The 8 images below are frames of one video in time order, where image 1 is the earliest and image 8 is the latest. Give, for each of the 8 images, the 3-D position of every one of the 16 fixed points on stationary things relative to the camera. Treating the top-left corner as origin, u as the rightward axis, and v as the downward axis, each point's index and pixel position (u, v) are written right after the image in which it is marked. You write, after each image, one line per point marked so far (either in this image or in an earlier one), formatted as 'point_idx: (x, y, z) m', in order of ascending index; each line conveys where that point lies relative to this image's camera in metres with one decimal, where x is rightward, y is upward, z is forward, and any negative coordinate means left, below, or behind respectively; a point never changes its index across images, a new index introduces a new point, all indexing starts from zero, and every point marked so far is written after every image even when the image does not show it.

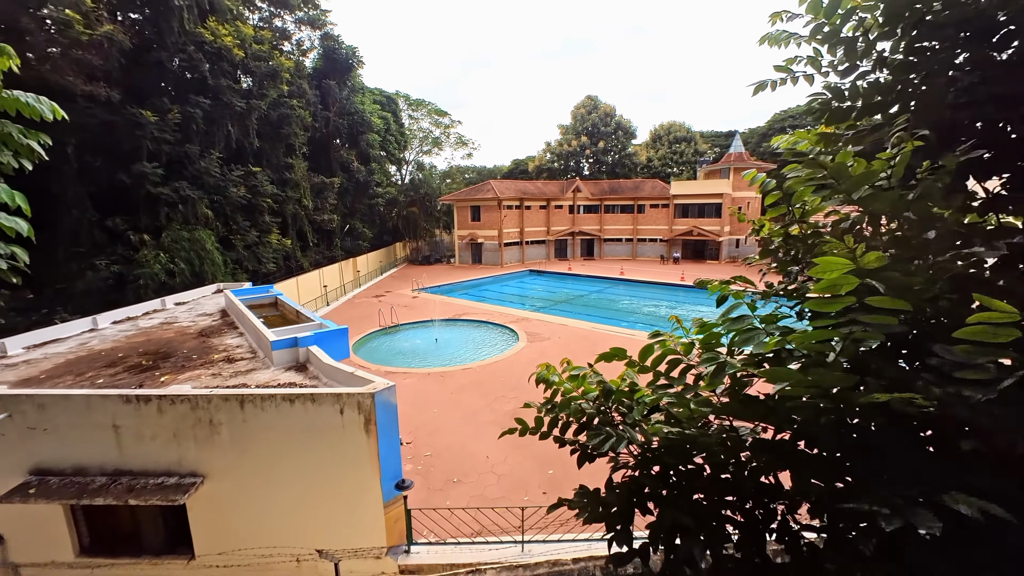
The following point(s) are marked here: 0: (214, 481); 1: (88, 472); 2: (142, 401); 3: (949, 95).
0: (-2.5, -1.6, +3.8) m
1: (-3.6, -1.5, +3.9) m
2: (-3.0, -0.9, +3.7) m
3: (+1.2, +0.5, +1.2) m
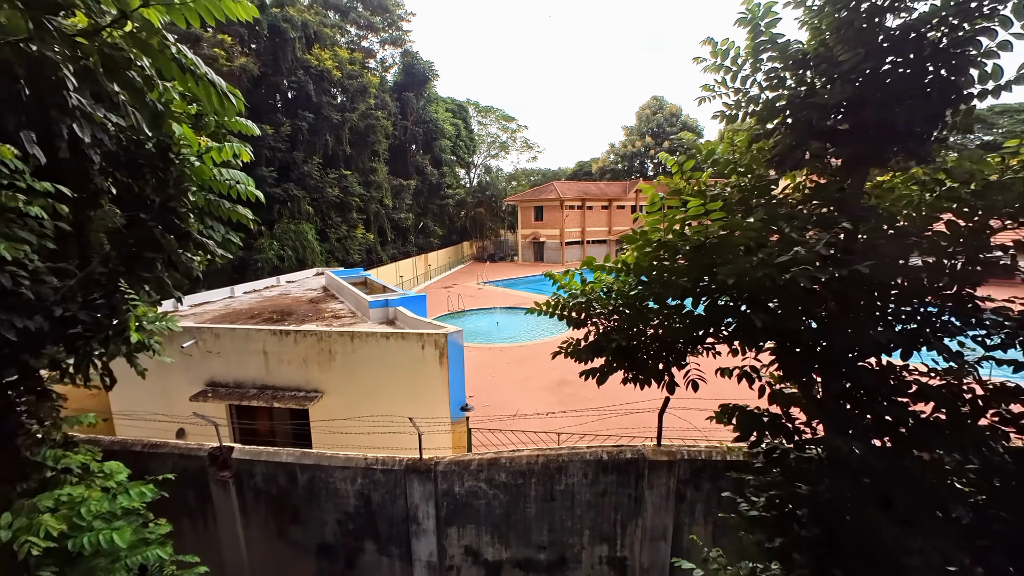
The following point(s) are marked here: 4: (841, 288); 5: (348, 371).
0: (-2.1, -1.2, +5.2) m
1: (-3.2, -1.1, +5.4) m
2: (-2.5, -0.5, +5.1) m
3: (+1.3, +0.8, +2.1) m
4: (+1.4, 0.0, +2.0) m
5: (-1.8, -0.9, +5.1) m
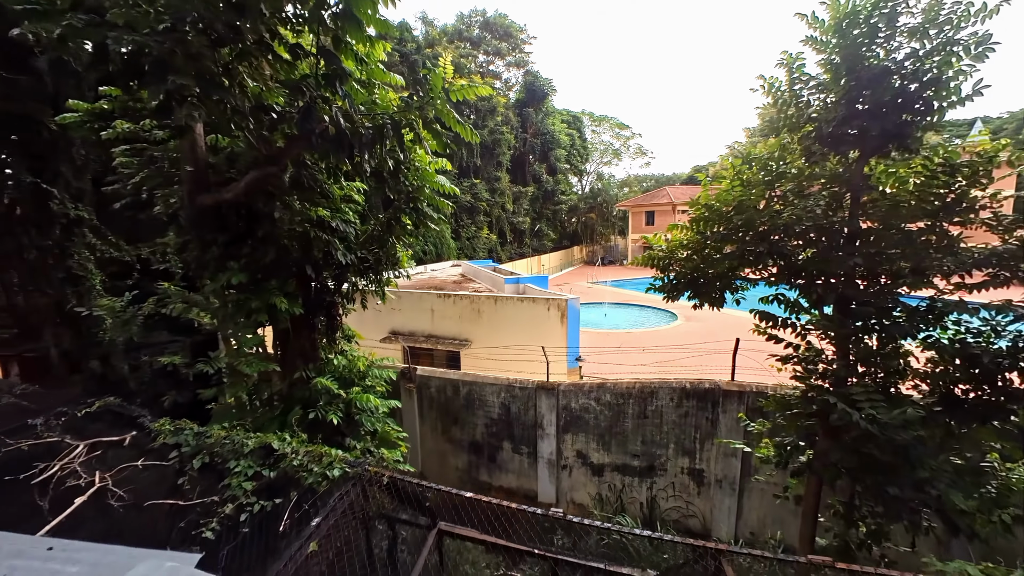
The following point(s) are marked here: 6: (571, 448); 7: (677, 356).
0: (-0.5, -0.8, +6.9) m
1: (-1.5, -0.7, +7.4) m
2: (-1.0, -0.1, +7.0) m
3: (+2.1, +1.2, +3.2) m
4: (+2.1, +0.3, +3.0) m
5: (-0.3, -0.6, +6.8) m
6: (+0.7, -1.8, +5.3) m
7: (+3.0, -1.2, +8.3) m
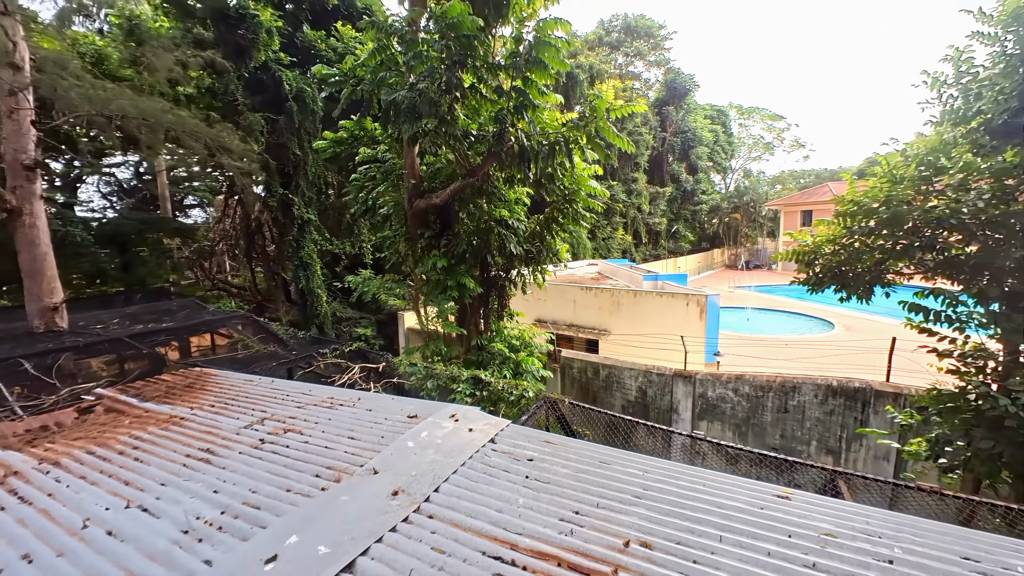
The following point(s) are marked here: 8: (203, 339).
0: (+1.7, -0.7, +7.5) m
1: (+0.8, -0.6, +8.2) m
2: (+1.3, 0.0, +7.6) m
3: (+3.2, +1.2, +3.2) m
4: (+3.2, +0.4, +2.9) m
5: (+1.9, -0.5, +7.3) m
6: (+2.4, -1.8, +5.6) m
7: (+5.4, -1.2, +7.9) m
8: (-3.3, -0.6, +4.8) m
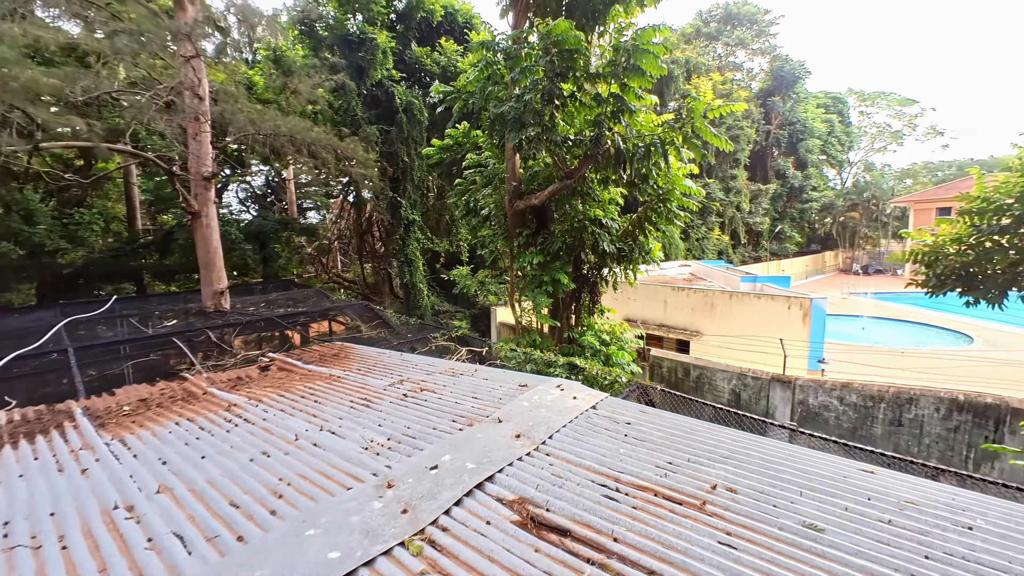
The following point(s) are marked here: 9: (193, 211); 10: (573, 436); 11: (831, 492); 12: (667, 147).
0: (+3.1, -0.7, +7.3) m
1: (+2.4, -0.6, +8.2) m
2: (+2.8, 0.0, +7.6) m
3: (+3.9, +1.2, +2.8) m
4: (+3.8, +0.3, +2.6) m
5: (+3.3, -0.5, +7.1) m
6: (+3.4, -1.8, +5.3) m
7: (+6.9, -1.3, +7.0) m
8: (-2.3, -0.4, +5.6) m
9: (-4.0, +1.0, +5.7) m
10: (+0.2, -0.6, +1.8) m
11: (+1.0, -0.6, +1.4) m
12: (+1.4, +1.3, +4.2) m
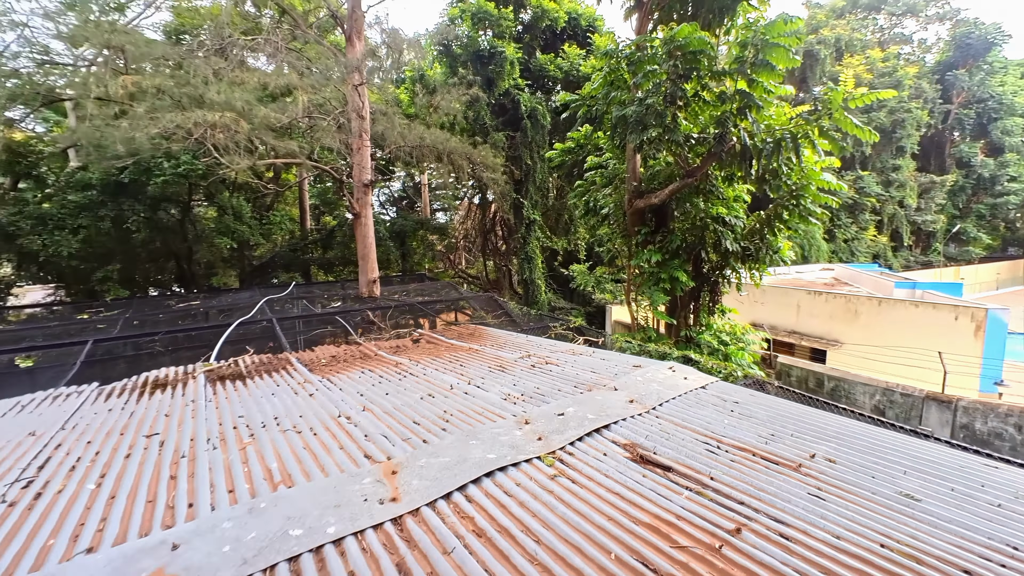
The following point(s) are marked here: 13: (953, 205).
0: (+4.9, -0.8, +6.7) m
1: (+4.4, -0.6, +7.7) m
2: (+4.6, -0.1, +7.0) m
3: (+4.6, +1.1, +2.1) m
4: (+4.4, +0.3, +1.9) m
5: (+5.0, -0.6, +6.4) m
6: (+4.7, -1.9, +4.7) m
7: (+8.4, -1.5, +5.4) m
8: (-0.8, -0.3, +6.4) m
9: (-2.3, +1.1, +6.8) m
10: (+0.7, -0.5, +2.0) m
11: (+1.4, -0.6, +1.5) m
12: (+2.6, +1.3, +4.1) m
13: (+18.1, +3.4, +19.0) m
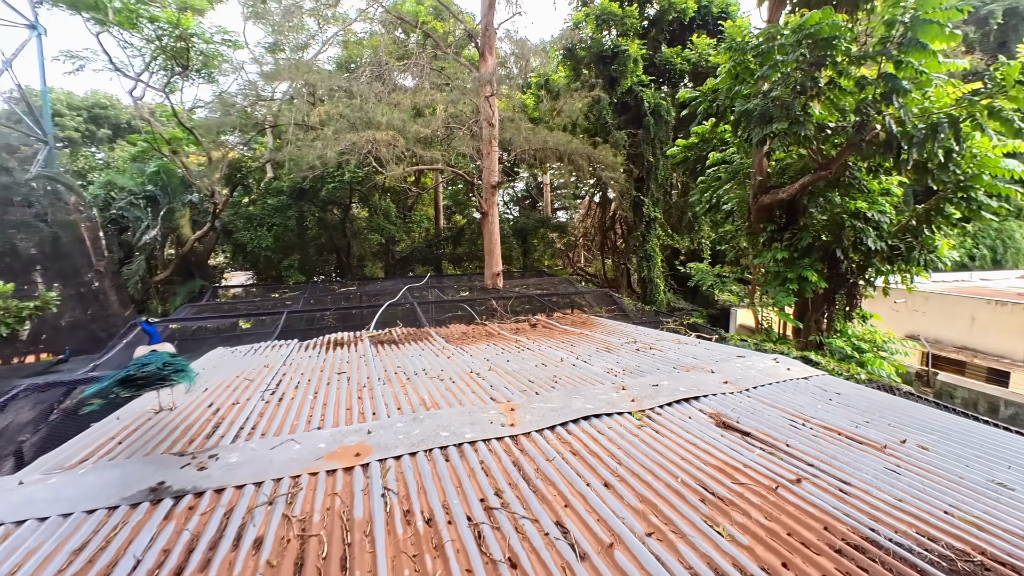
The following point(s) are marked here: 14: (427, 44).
0: (+6.4, -0.9, +5.6) m
1: (+6.2, -0.7, +6.6) m
2: (+6.3, -0.2, +5.9) m
3: (+5.0, +1.0, +1.2) m
4: (+4.8, +0.2, +1.1) m
5: (+6.4, -0.7, +5.3) m
6: (+5.6, -2.0, +3.7) m
7: (+9.5, -1.7, +3.5) m
8: (+0.9, -0.2, +6.7) m
9: (-0.5, +1.3, +7.5) m
10: (+1.2, -0.5, +2.1) m
11: (+1.7, -0.6, +1.4) m
12: (+3.6, +1.3, +3.6) m
13: (+22.5, +2.9, +14.1) m
14: (-1.4, +4.1, +7.6) m
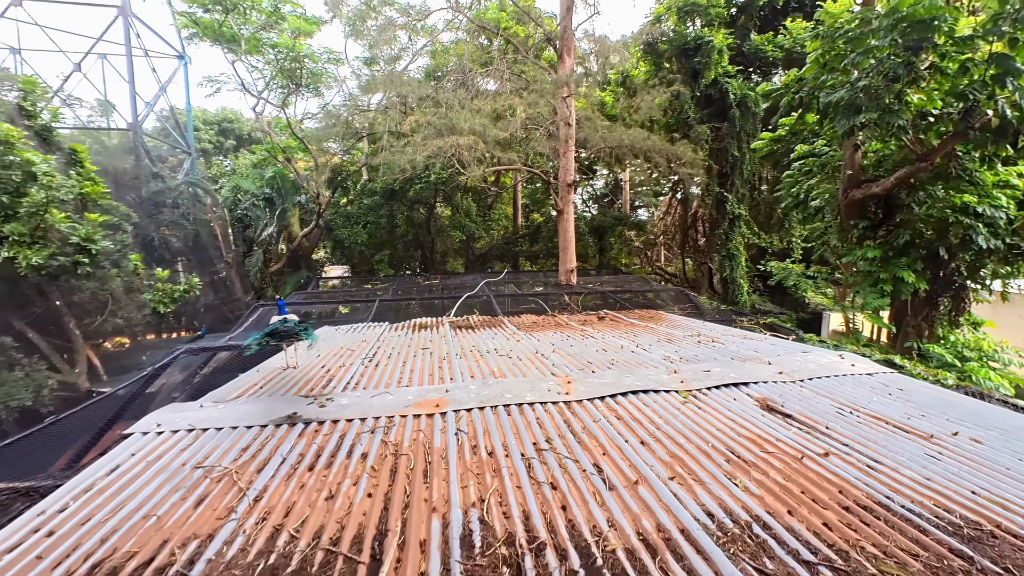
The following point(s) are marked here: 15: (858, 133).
0: (+7.2, -1.0, +4.7) m
1: (+7.2, -0.8, +5.8) m
2: (+7.1, -0.2, +5.0) m
3: (+5.1, +1.0, +0.6) m
4: (+4.8, +0.1, +0.5) m
5: (+7.2, -0.7, +4.4) m
6: (+6.1, -2.0, +3.0) m
7: (+9.9, -1.9, +2.1) m
8: (+1.9, -0.2, +6.7) m
9: (+0.8, +1.3, +7.8) m
10: (+1.5, -0.4, +2.1) m
11: (+1.8, -0.6, +1.4) m
12: (+4.1, +1.3, +3.2) m
13: (+24.5, +2.5, +10.4) m
14: (-0.1, +4.2, +8.0) m
15: (+3.1, +1.4, +4.1) m
